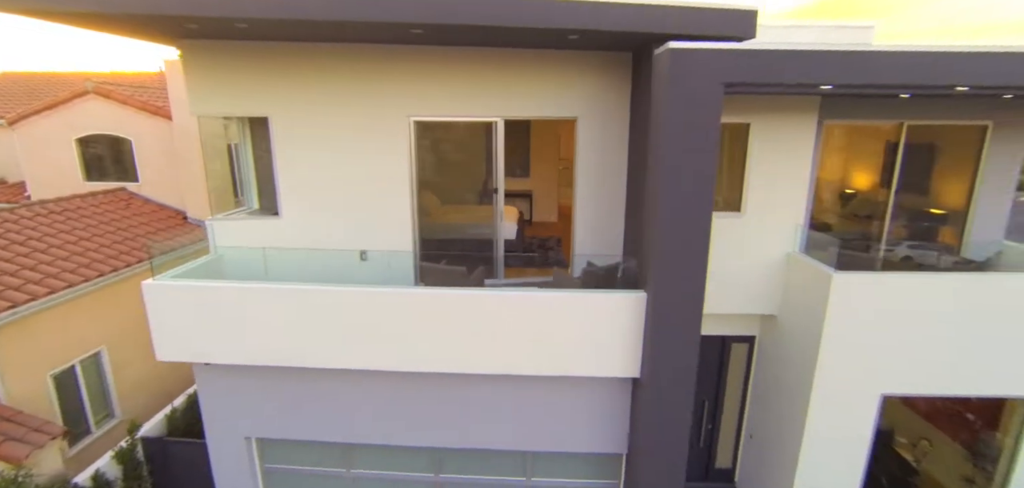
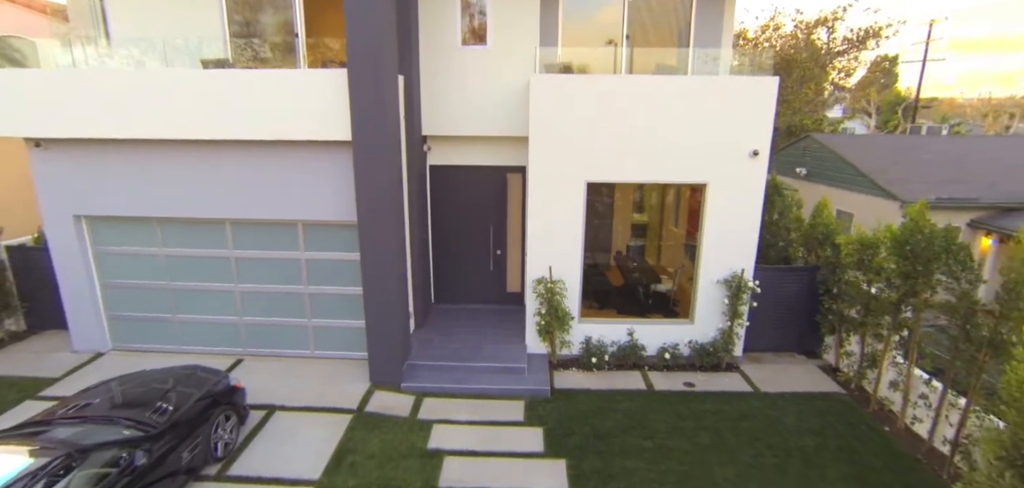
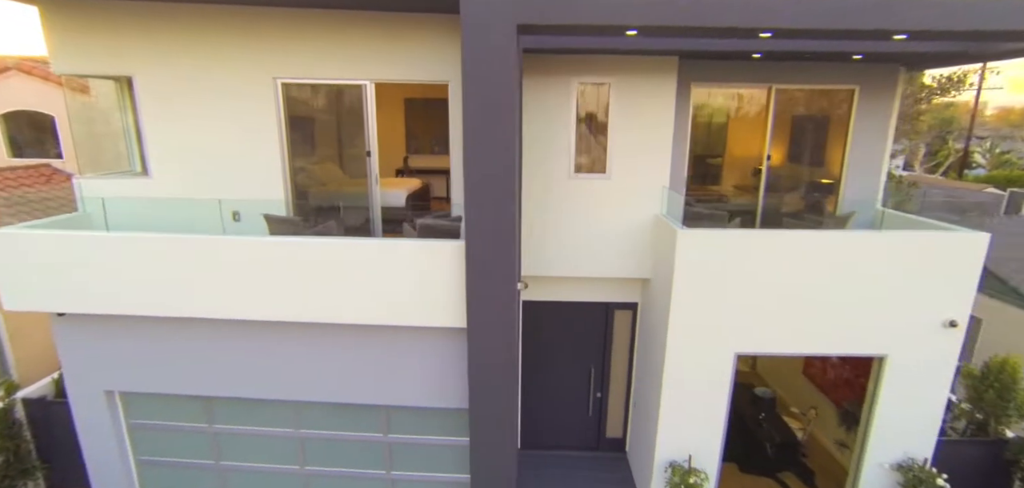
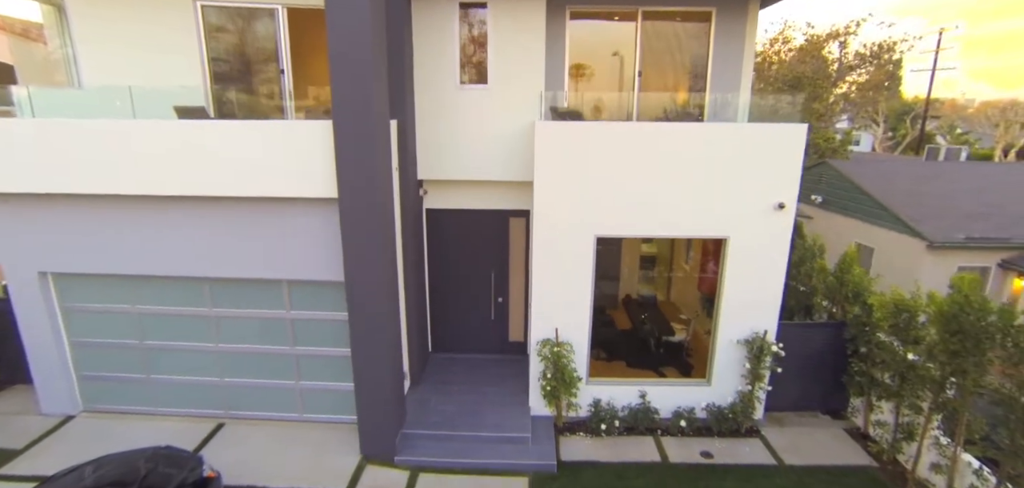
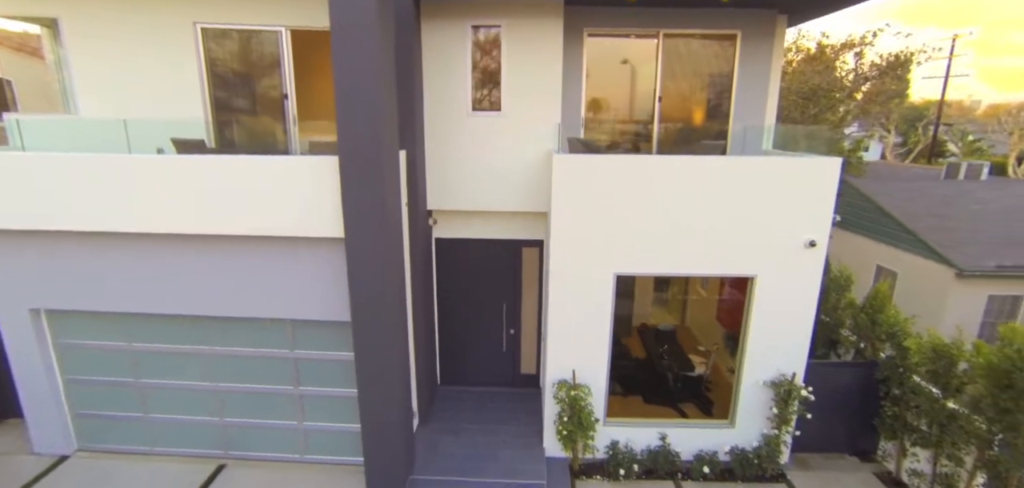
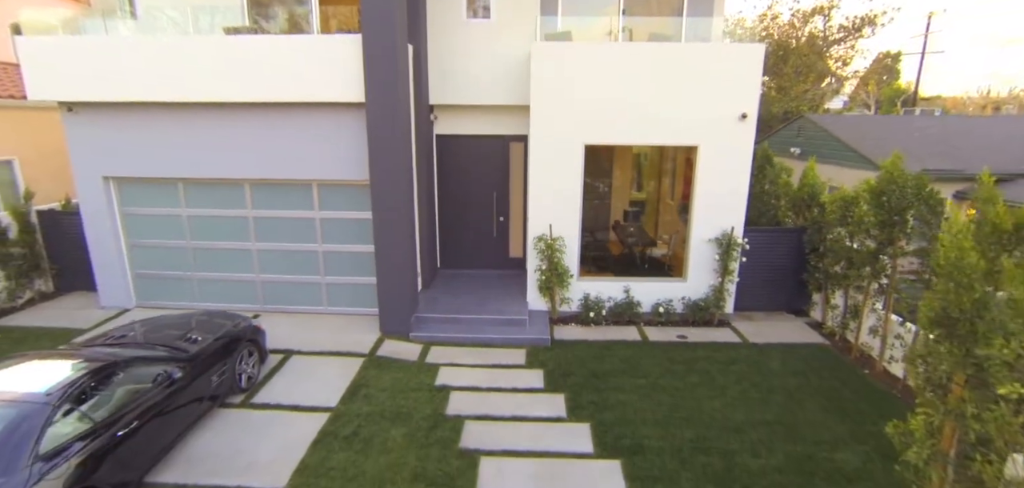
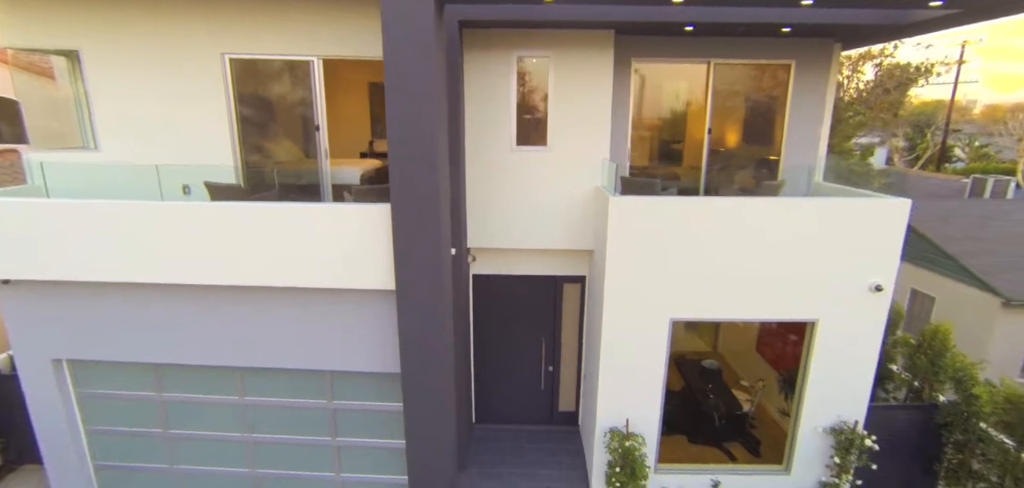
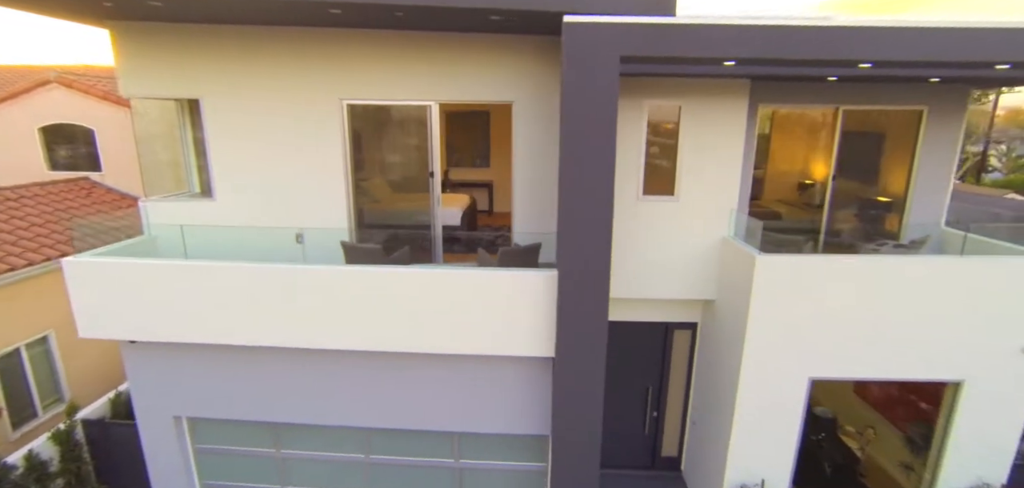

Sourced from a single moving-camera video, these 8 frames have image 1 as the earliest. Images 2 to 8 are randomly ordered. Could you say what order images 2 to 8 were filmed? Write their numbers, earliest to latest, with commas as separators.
8, 3, 7, 5, 4, 2, 6
